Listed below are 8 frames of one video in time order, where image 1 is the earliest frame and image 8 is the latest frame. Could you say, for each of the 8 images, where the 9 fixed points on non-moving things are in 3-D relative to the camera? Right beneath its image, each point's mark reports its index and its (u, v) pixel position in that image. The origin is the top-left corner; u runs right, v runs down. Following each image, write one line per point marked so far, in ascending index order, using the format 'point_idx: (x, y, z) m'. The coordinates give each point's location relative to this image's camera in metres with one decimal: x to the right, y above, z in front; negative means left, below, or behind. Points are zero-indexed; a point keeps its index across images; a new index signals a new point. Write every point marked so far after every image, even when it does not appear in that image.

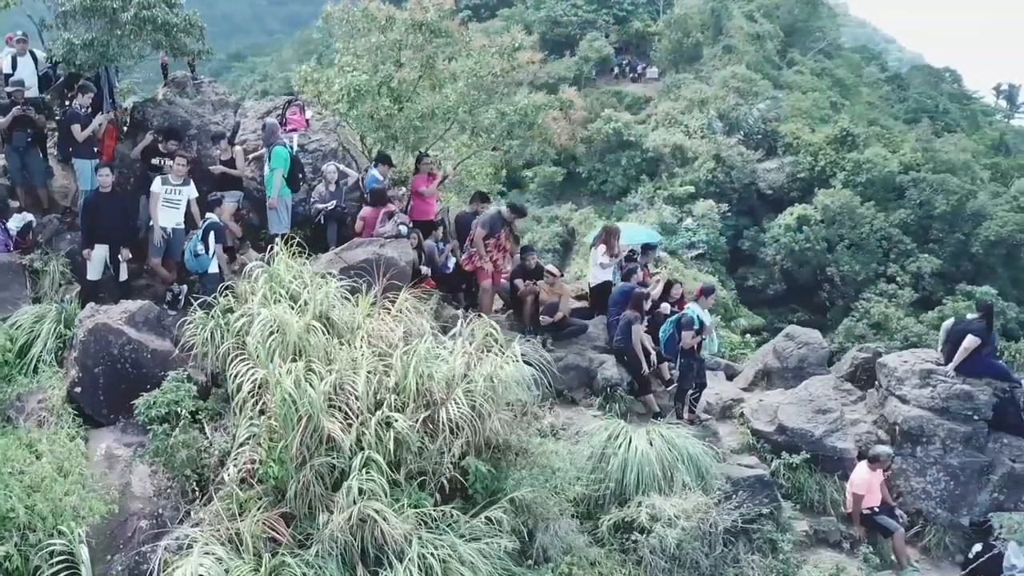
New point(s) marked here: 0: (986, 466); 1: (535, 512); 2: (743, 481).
0: (+4.1, -1.5, +7.2) m
1: (+0.1, -1.6, +6.0) m
2: (+1.8, -1.5, +6.5) m
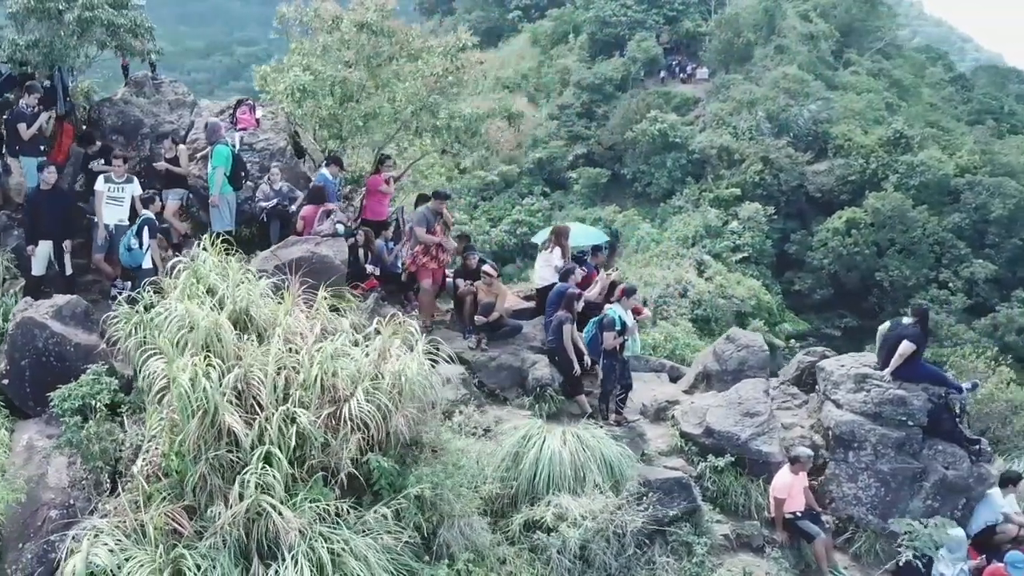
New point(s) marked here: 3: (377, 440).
0: (+3.5, -1.6, +7.1) m
1: (-0.5, -1.6, +6.0) m
2: (+1.1, -1.5, +6.5) m
3: (-1.0, -1.1, +6.0) m
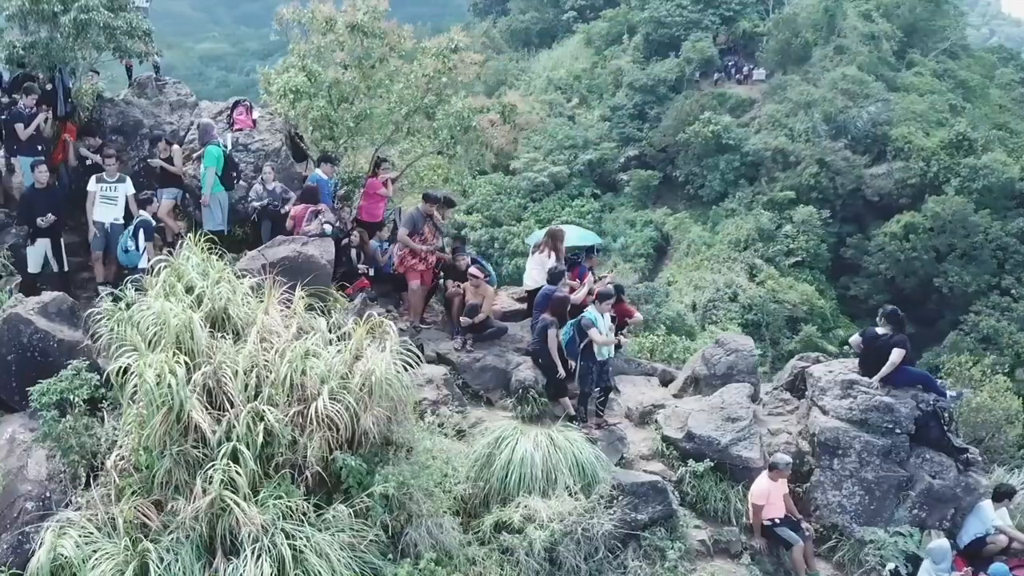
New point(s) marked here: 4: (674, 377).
0: (+3.3, -1.6, +7.0) m
1: (-0.8, -1.6, +6.0) m
2: (+0.9, -1.5, +6.5) m
3: (-1.2, -1.1, +6.1) m
4: (+1.7, -0.9, +8.8) m
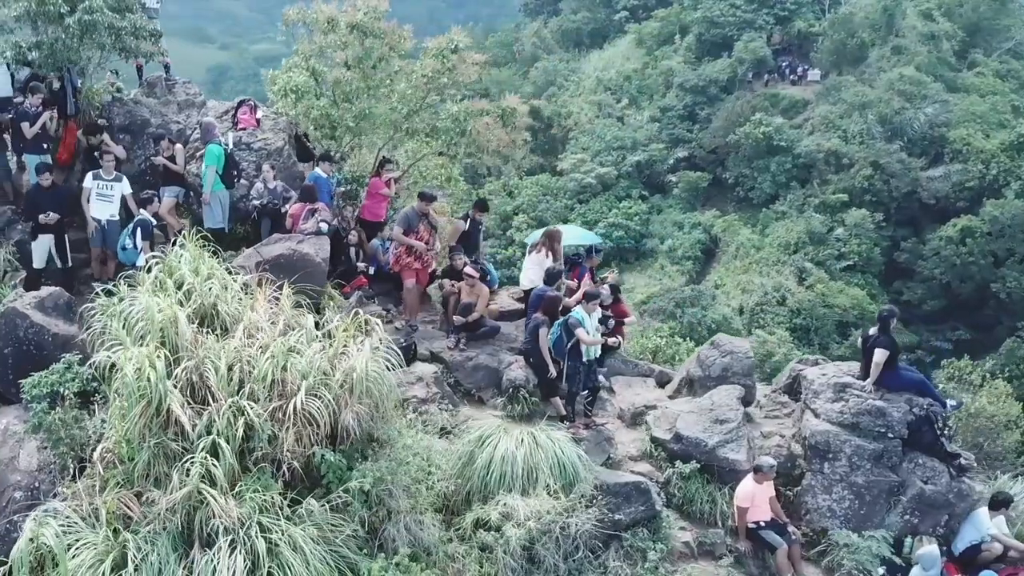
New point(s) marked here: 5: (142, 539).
0: (+3.2, -1.6, +6.9) m
1: (-0.9, -1.6, +6.0) m
2: (+0.8, -1.5, +6.4) m
3: (-1.4, -1.1, +6.1) m
4: (+1.7, -0.9, +8.7) m
5: (-2.4, -1.6, +5.4) m
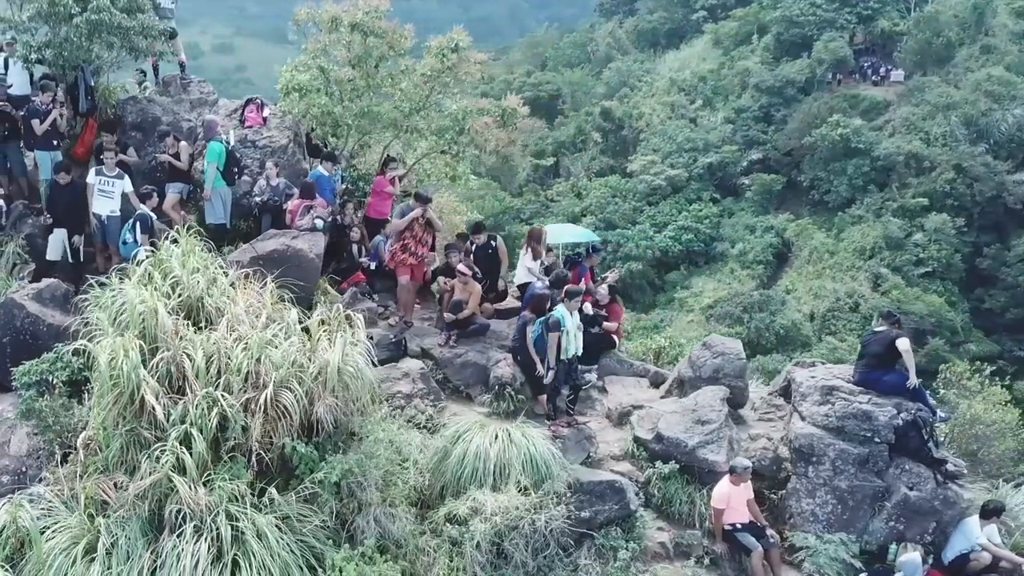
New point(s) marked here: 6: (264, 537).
0: (+3.0, -1.6, +6.7) m
1: (-1.1, -1.5, +6.1) m
2: (+0.6, -1.5, +6.4) m
3: (-1.6, -1.0, +6.2) m
4: (+1.6, -0.9, +8.6) m
5: (-2.7, -1.6, +5.6) m
6: (-1.7, -1.7, +5.6) m
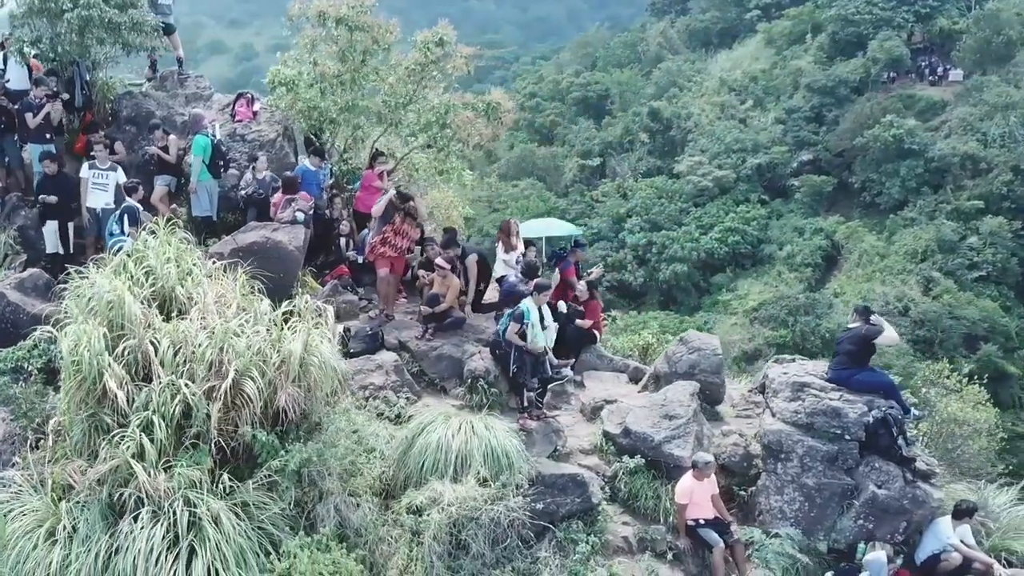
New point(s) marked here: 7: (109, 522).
0: (+2.7, -1.6, +6.7) m
1: (-1.4, -1.5, +6.2) m
2: (+0.3, -1.5, +6.4) m
3: (-1.9, -1.0, +6.3) m
4: (+1.4, -0.9, +8.6) m
5: (-3.0, -1.5, +5.7) m
6: (-2.0, -1.6, +5.7) m
7: (-2.8, -1.6, +5.7) m
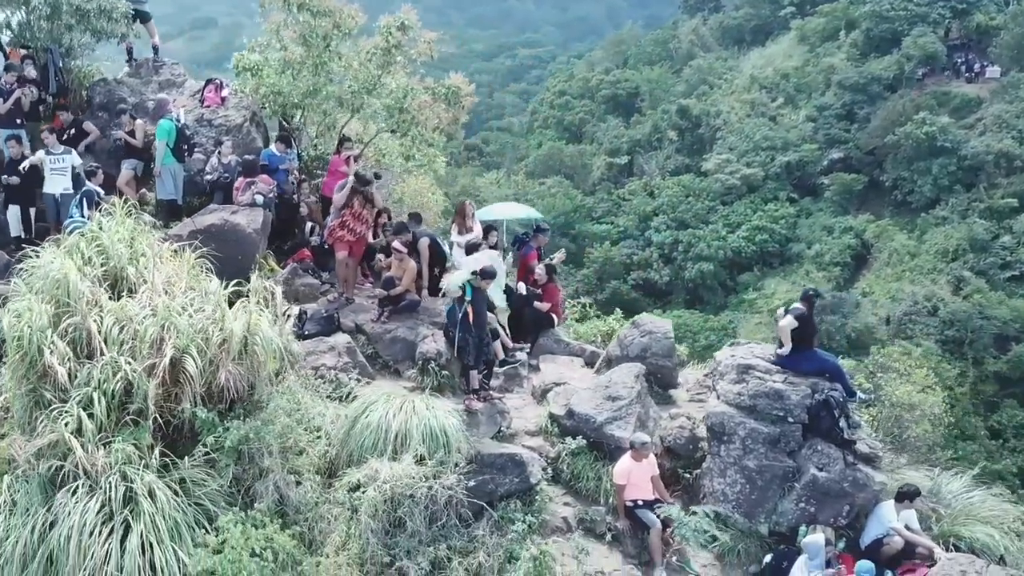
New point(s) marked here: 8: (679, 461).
0: (+2.2, -1.5, +6.6) m
1: (-1.9, -1.3, +6.2) m
2: (-0.2, -1.3, +6.4) m
3: (-2.3, -0.8, +6.4) m
4: (+1.0, -0.7, +8.6) m
5: (-3.5, -1.3, +5.8) m
6: (-2.5, -1.4, +5.8) m
7: (-3.2, -1.5, +5.8) m
8: (+1.4, -1.5, +7.1) m
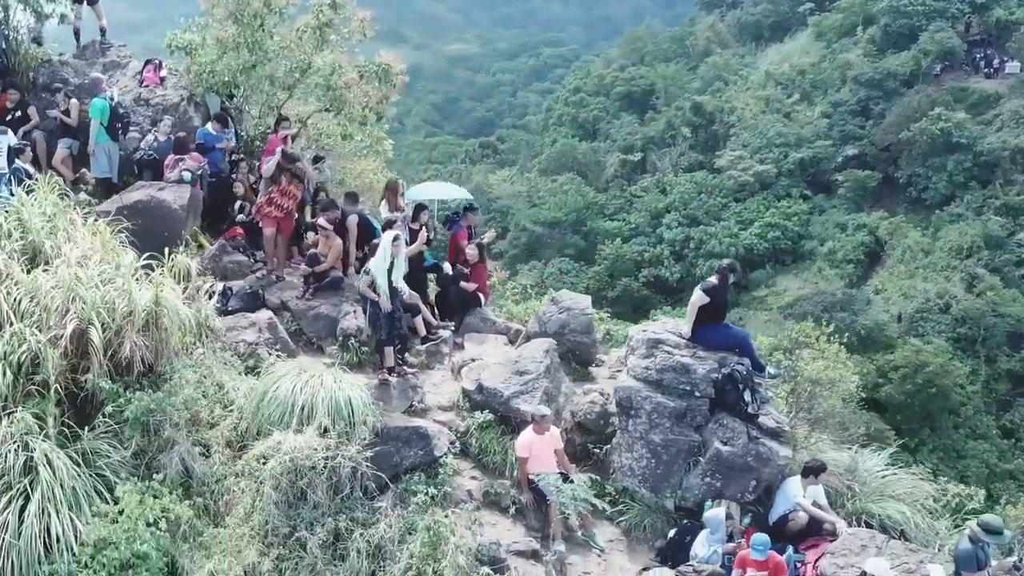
0: (+1.5, -1.3, +6.7) m
1: (-2.7, -1.1, +6.3) m
2: (-0.9, -1.1, +6.5) m
3: (-3.1, -0.6, +6.4) m
4: (+0.2, -0.5, +8.6) m
5: (-4.2, -1.1, +5.8) m
6: (-3.2, -1.2, +5.8) m
7: (-4.0, -1.2, +5.8) m
8: (+0.7, -1.3, +7.1) m
